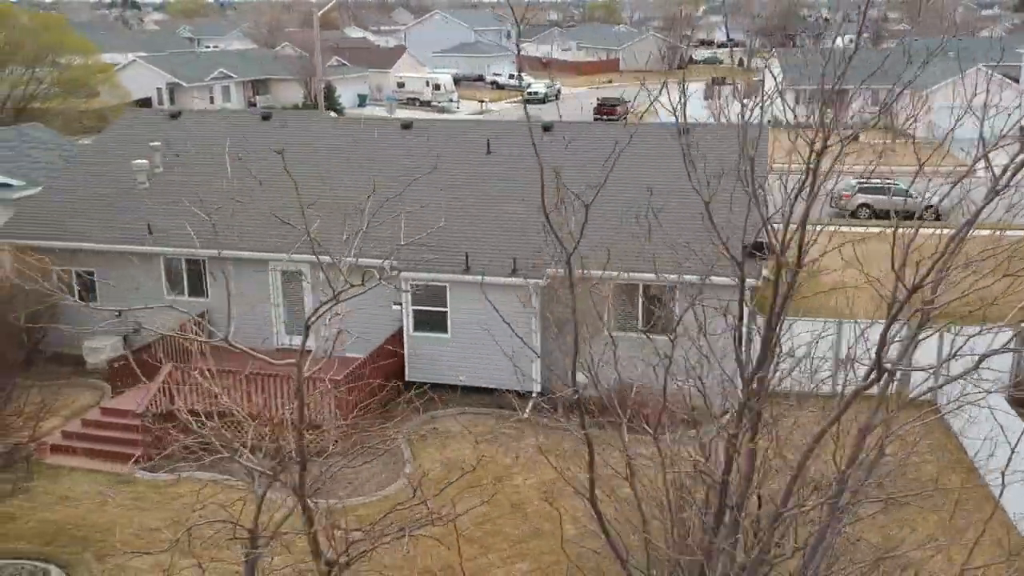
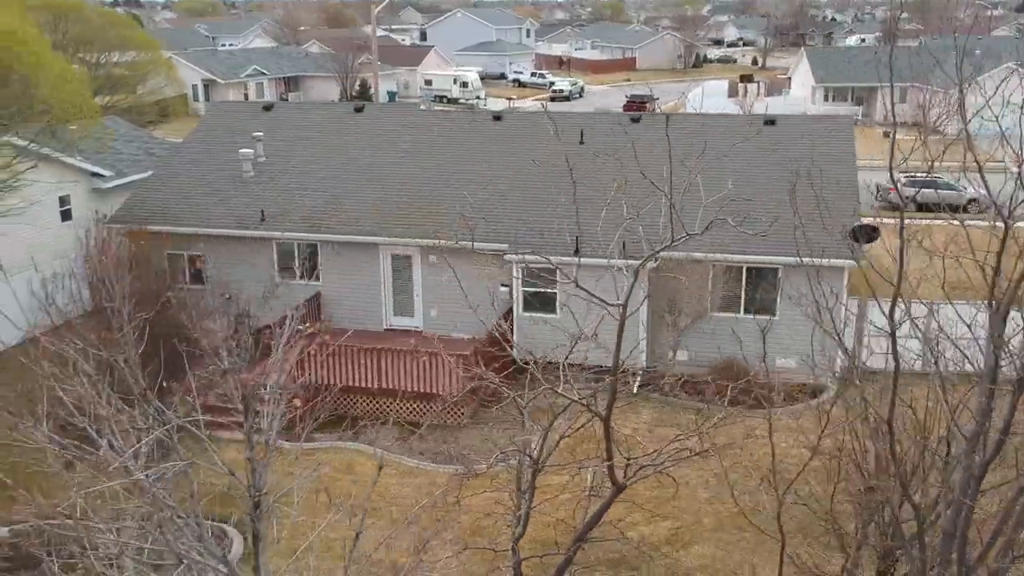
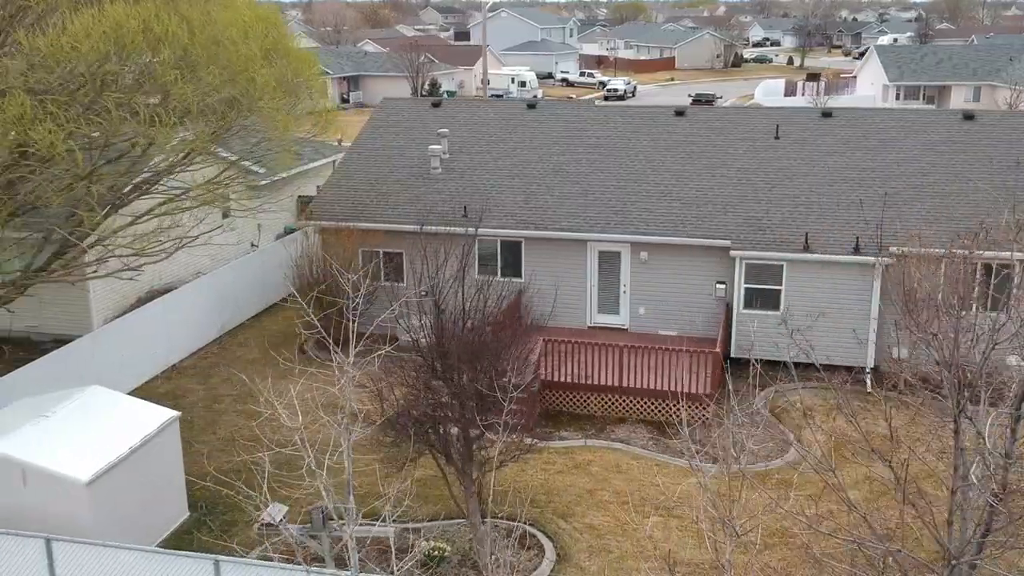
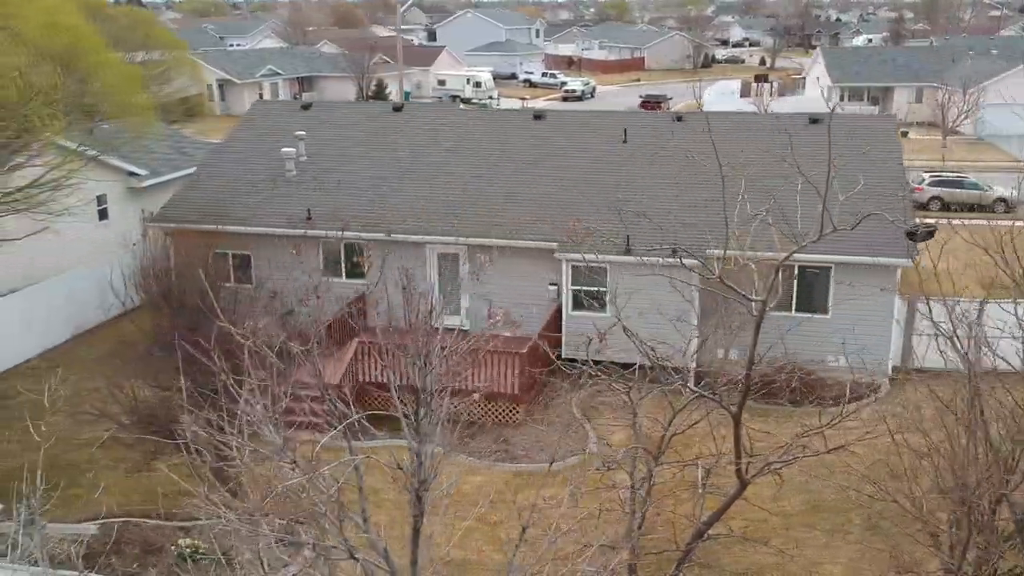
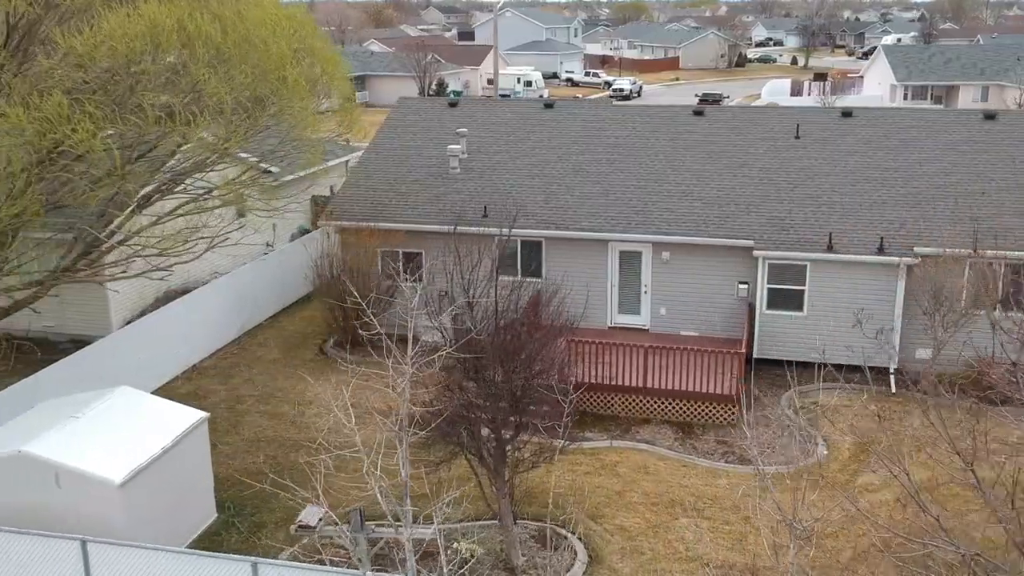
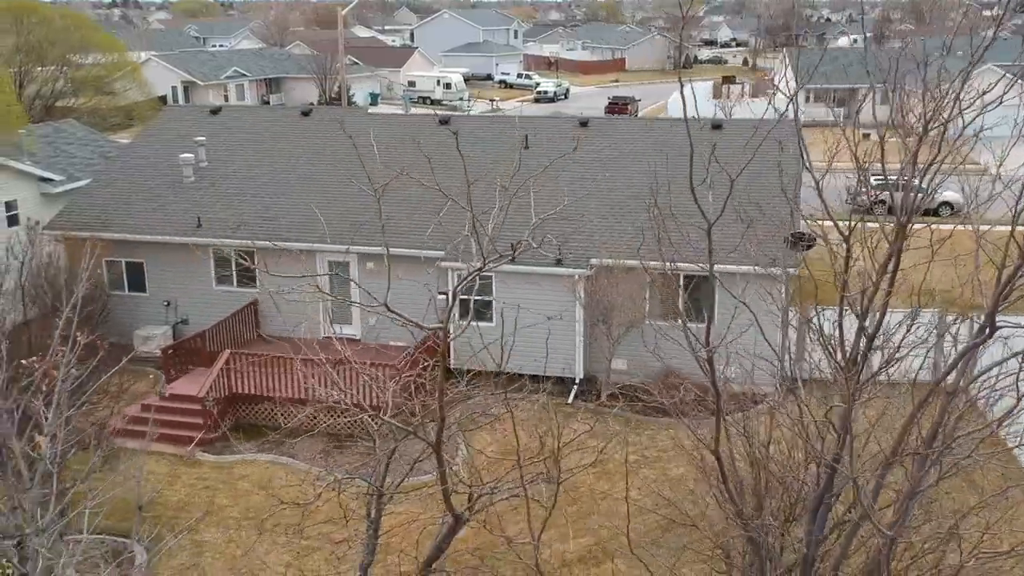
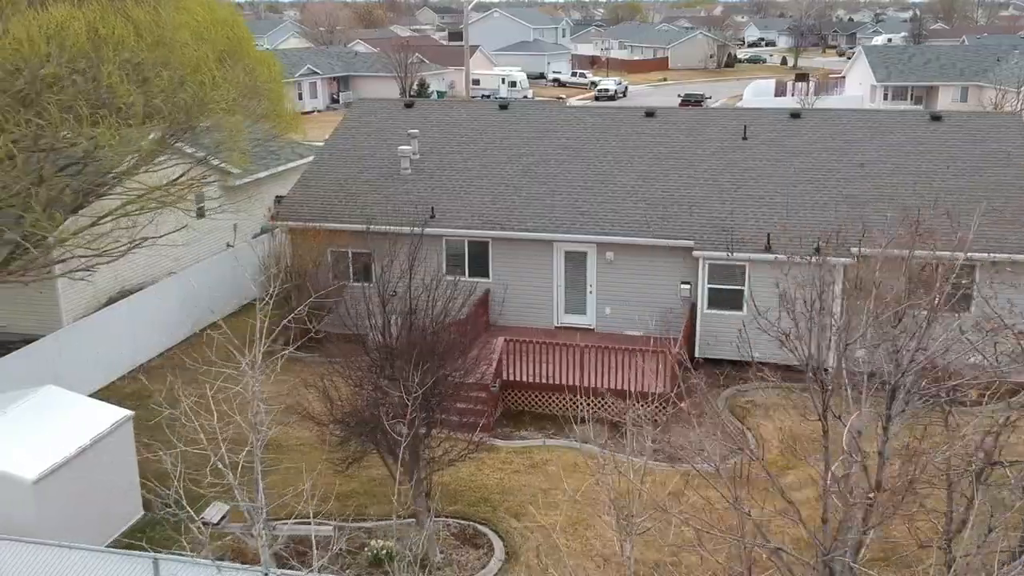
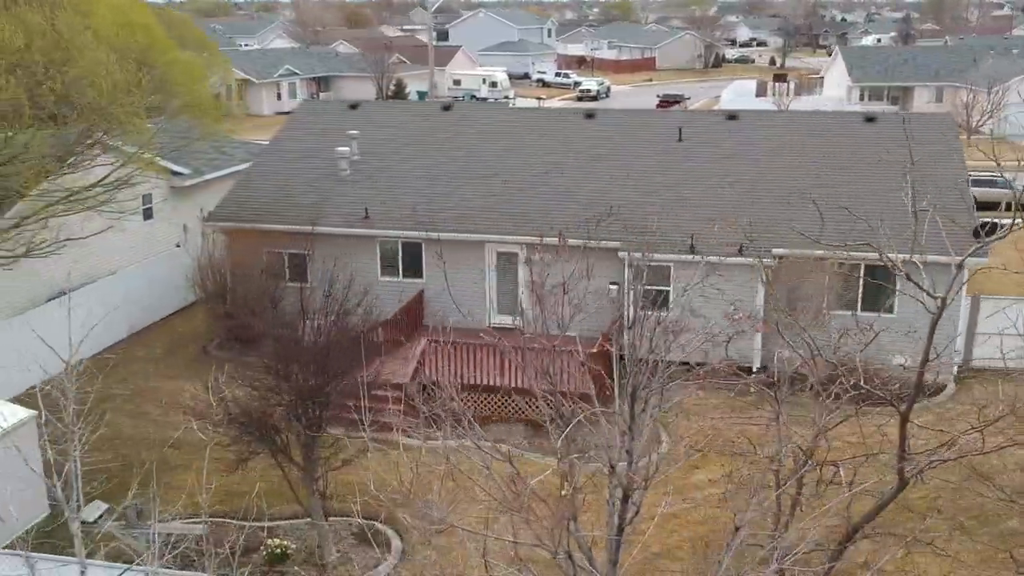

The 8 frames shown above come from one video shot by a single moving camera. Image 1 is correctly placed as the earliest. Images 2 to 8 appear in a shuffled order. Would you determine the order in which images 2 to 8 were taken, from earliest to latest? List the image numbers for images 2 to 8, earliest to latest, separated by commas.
6, 2, 4, 8, 7, 3, 5
